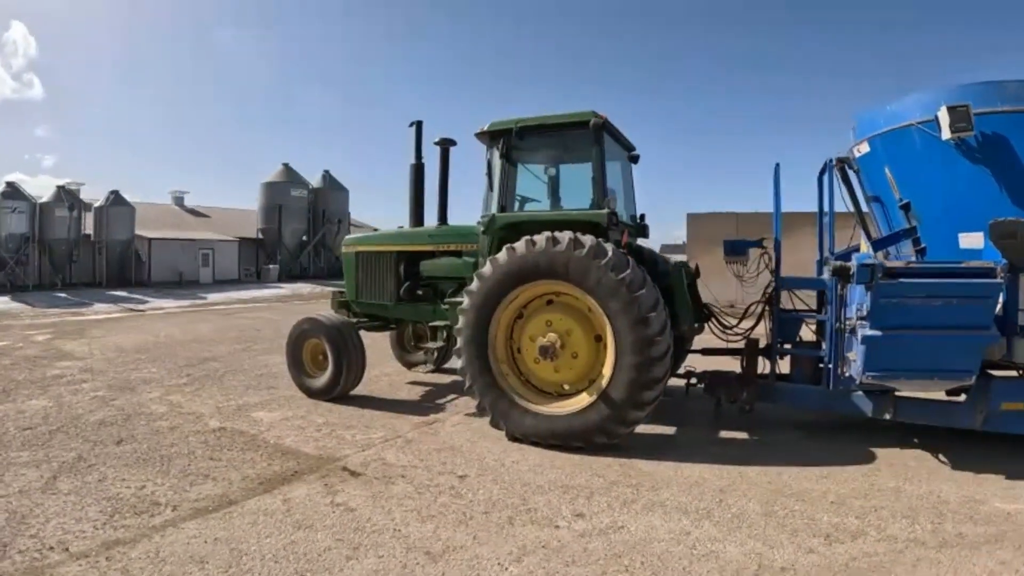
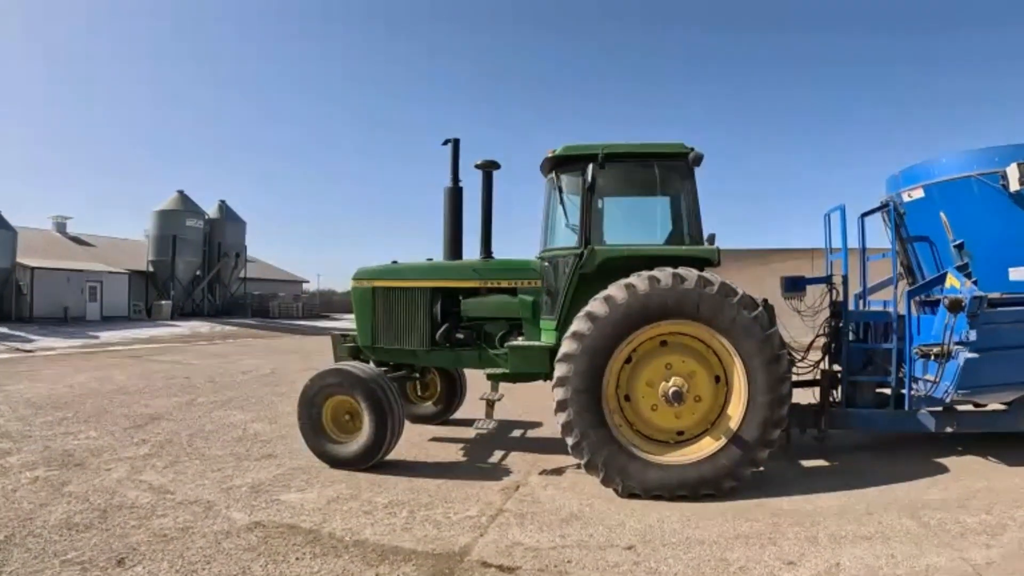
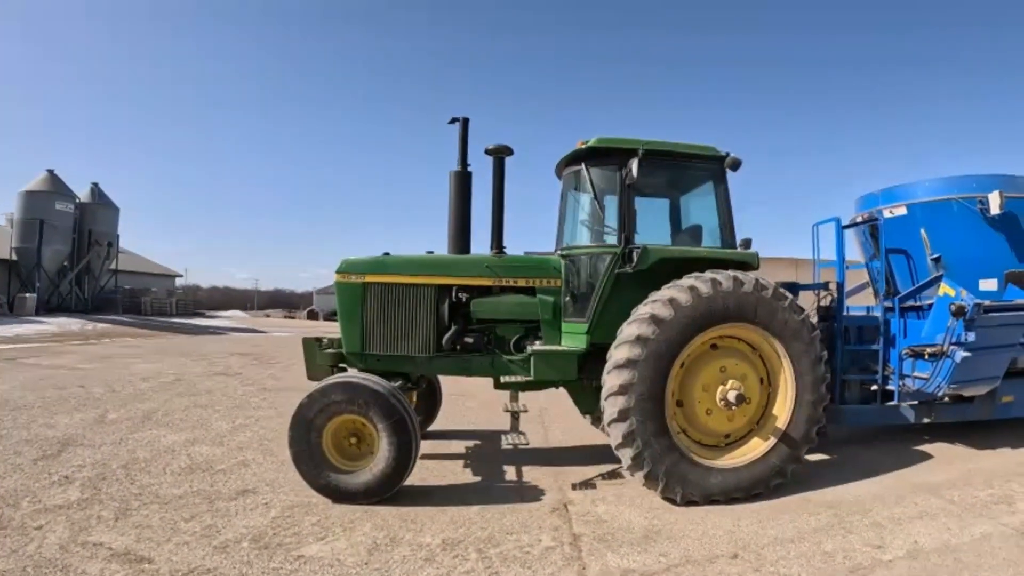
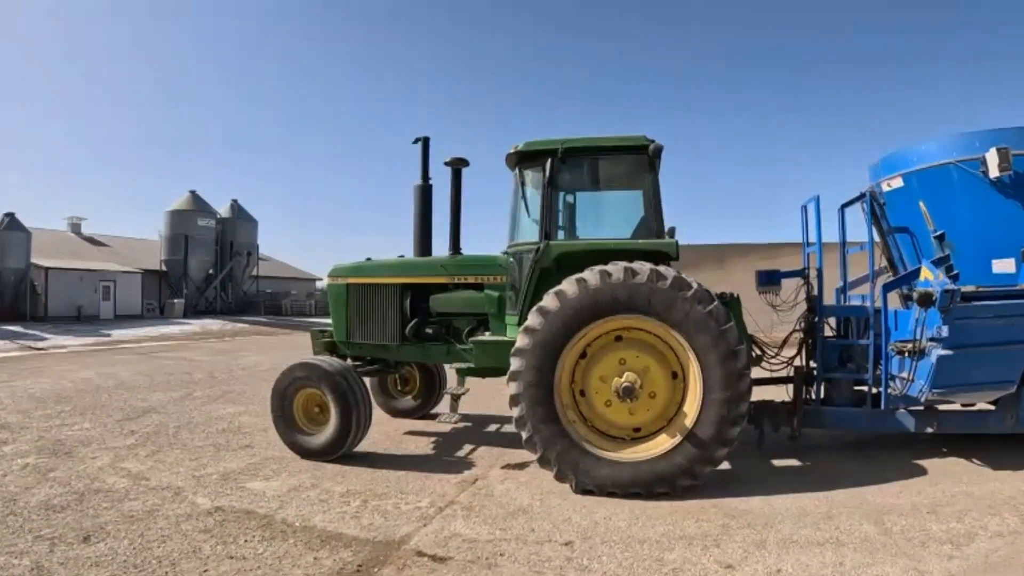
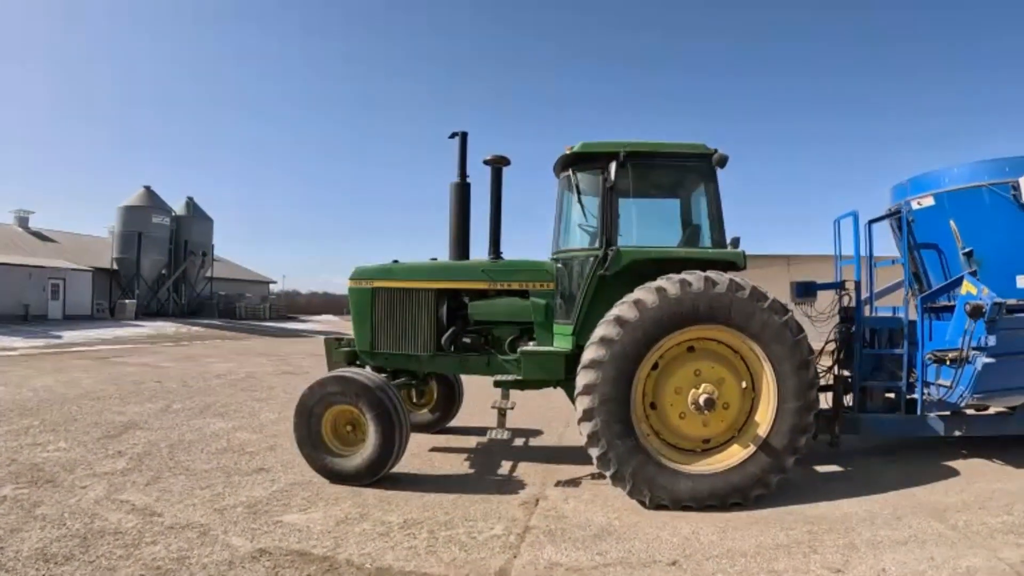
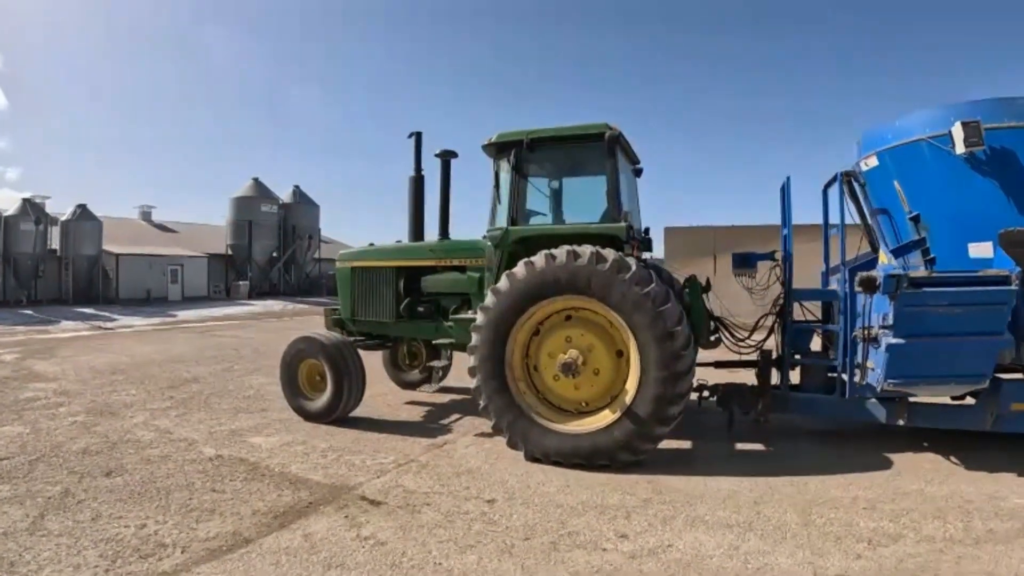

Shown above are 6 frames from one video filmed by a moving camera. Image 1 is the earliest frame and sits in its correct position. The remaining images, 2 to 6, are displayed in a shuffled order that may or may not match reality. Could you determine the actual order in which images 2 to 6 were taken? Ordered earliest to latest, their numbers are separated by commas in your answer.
6, 4, 2, 5, 3
